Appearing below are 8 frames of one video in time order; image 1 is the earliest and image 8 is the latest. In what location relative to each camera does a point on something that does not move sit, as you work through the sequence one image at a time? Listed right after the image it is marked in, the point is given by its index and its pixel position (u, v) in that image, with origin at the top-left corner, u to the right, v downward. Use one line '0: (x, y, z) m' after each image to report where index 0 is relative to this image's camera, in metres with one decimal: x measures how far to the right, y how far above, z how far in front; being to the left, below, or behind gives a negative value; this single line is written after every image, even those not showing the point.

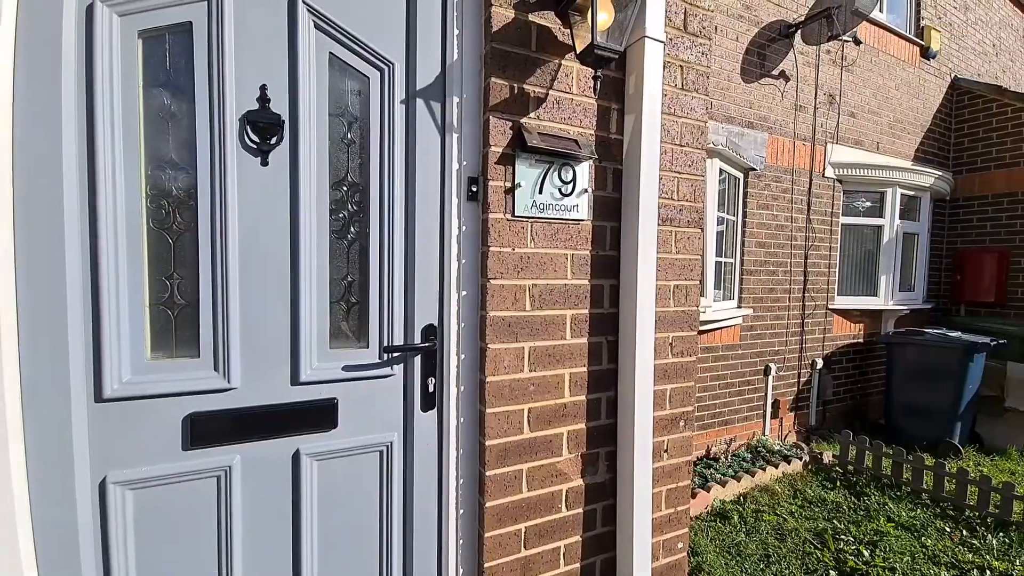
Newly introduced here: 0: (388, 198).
0: (-0.3, +0.3, +1.2) m
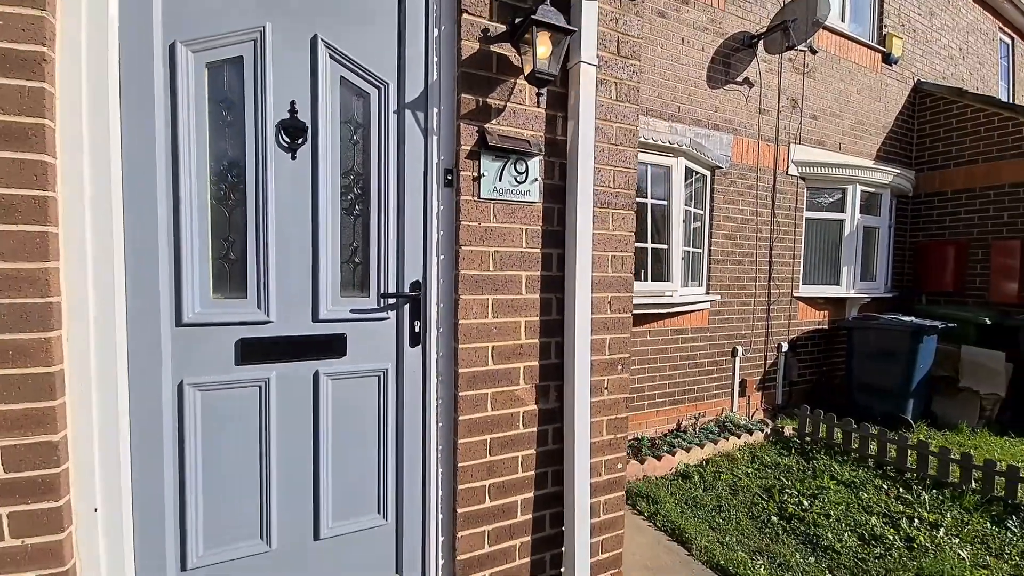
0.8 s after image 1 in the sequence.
0: (-0.5, +0.4, +1.6) m
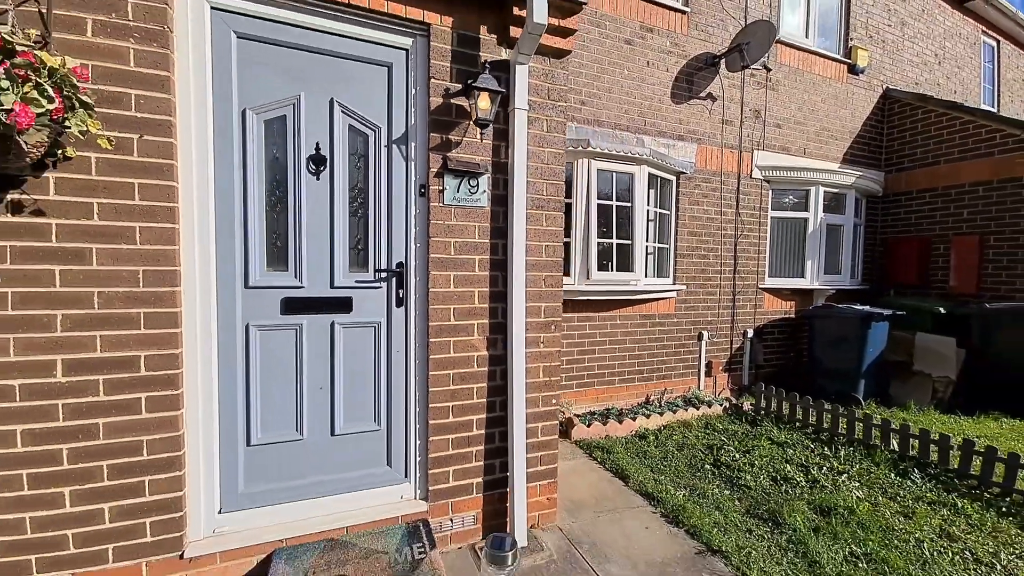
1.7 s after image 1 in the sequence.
0: (-0.7, +0.5, +2.3) m
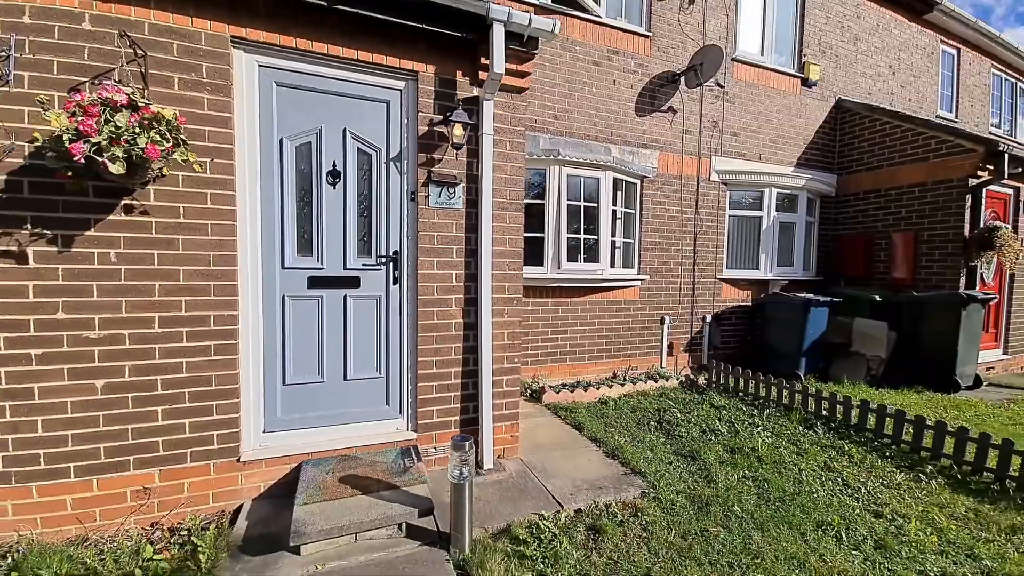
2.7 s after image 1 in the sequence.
0: (-1.0, +0.7, +3.1) m
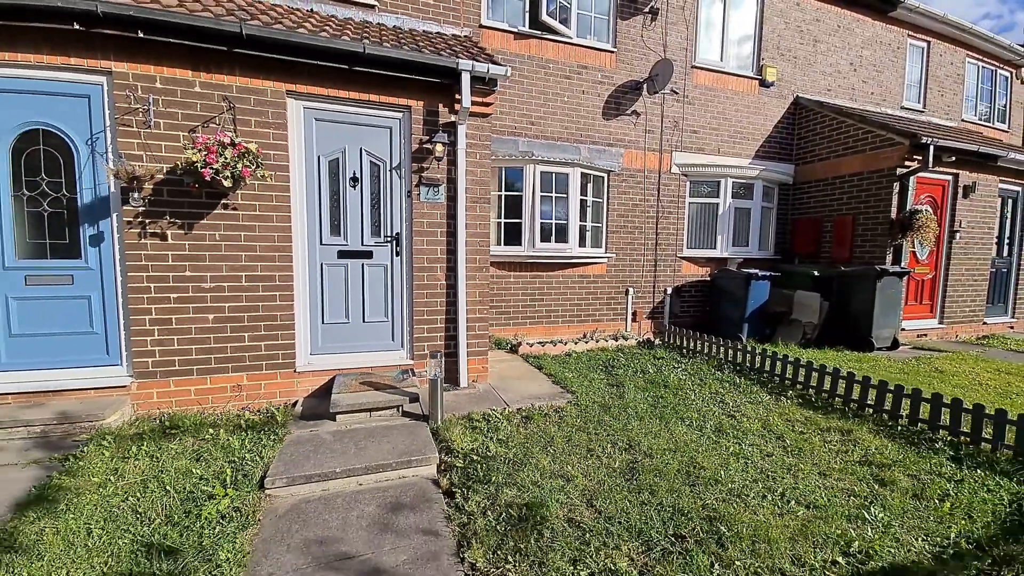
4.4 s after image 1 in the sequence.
0: (-1.3, +1.0, +4.4) m
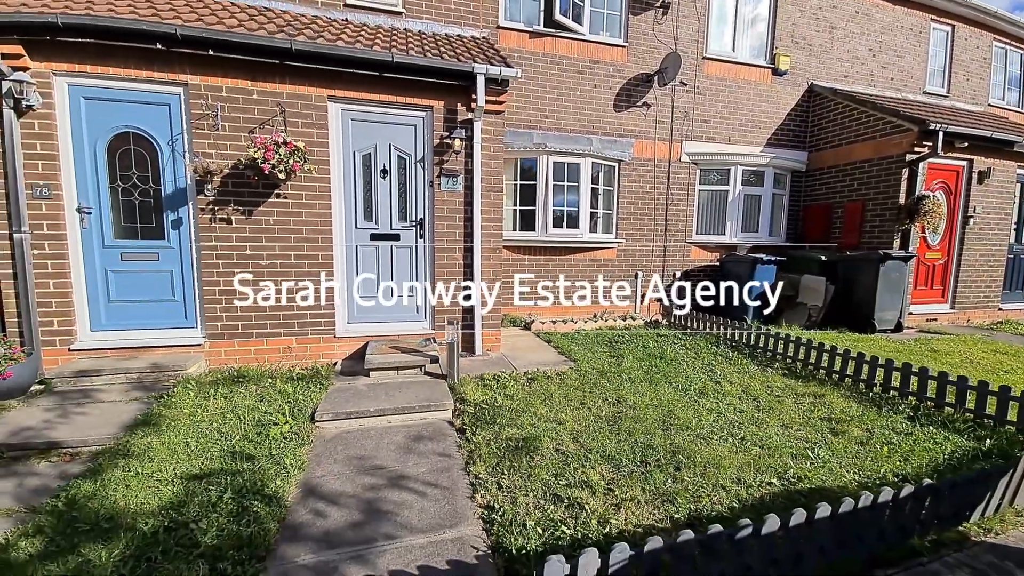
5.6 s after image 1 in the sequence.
0: (-1.2, +1.2, +5.0) m
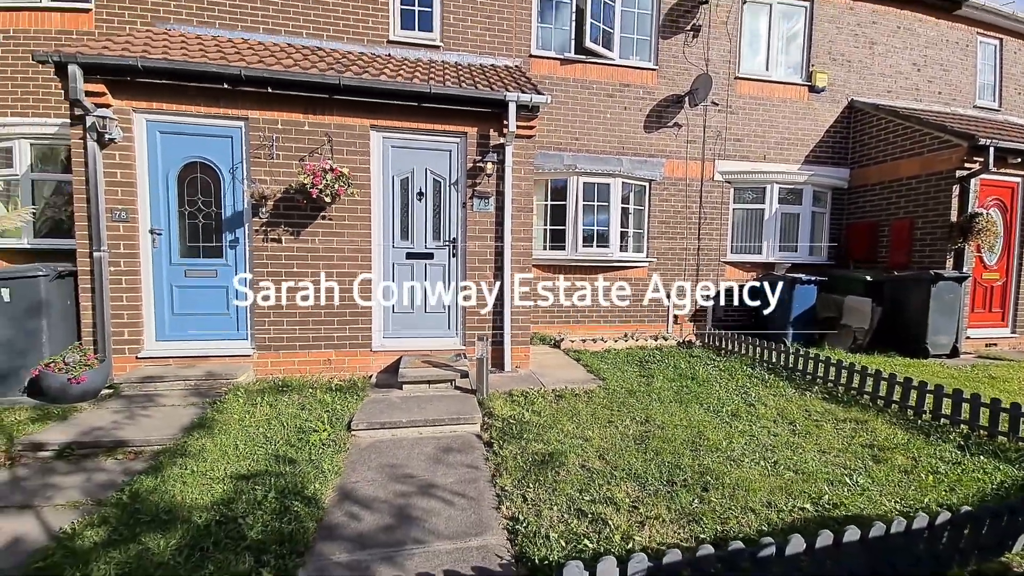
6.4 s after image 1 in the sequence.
0: (-0.8, +1.0, +5.3) m
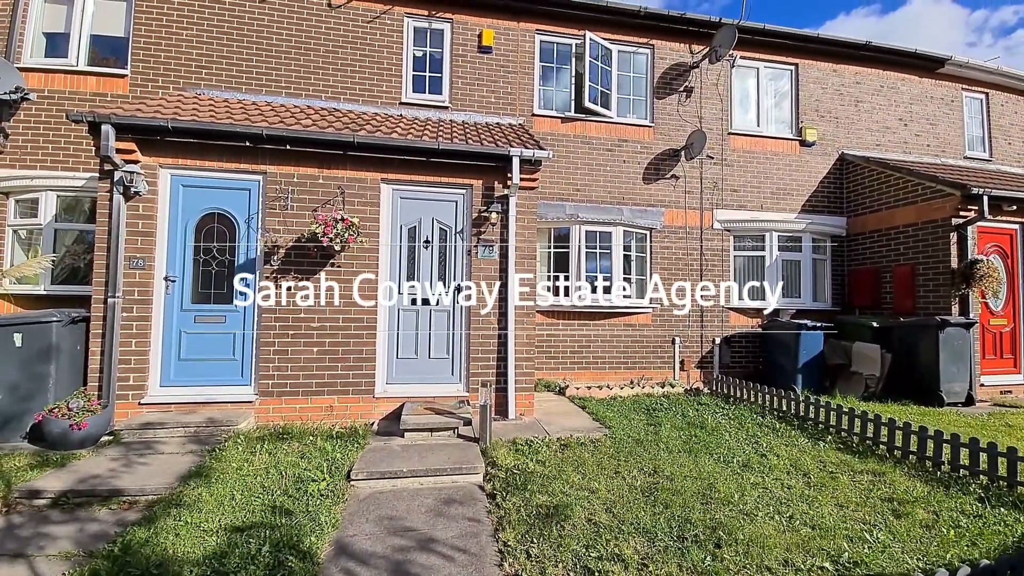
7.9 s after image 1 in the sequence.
0: (-0.8, +0.4, +5.4) m
